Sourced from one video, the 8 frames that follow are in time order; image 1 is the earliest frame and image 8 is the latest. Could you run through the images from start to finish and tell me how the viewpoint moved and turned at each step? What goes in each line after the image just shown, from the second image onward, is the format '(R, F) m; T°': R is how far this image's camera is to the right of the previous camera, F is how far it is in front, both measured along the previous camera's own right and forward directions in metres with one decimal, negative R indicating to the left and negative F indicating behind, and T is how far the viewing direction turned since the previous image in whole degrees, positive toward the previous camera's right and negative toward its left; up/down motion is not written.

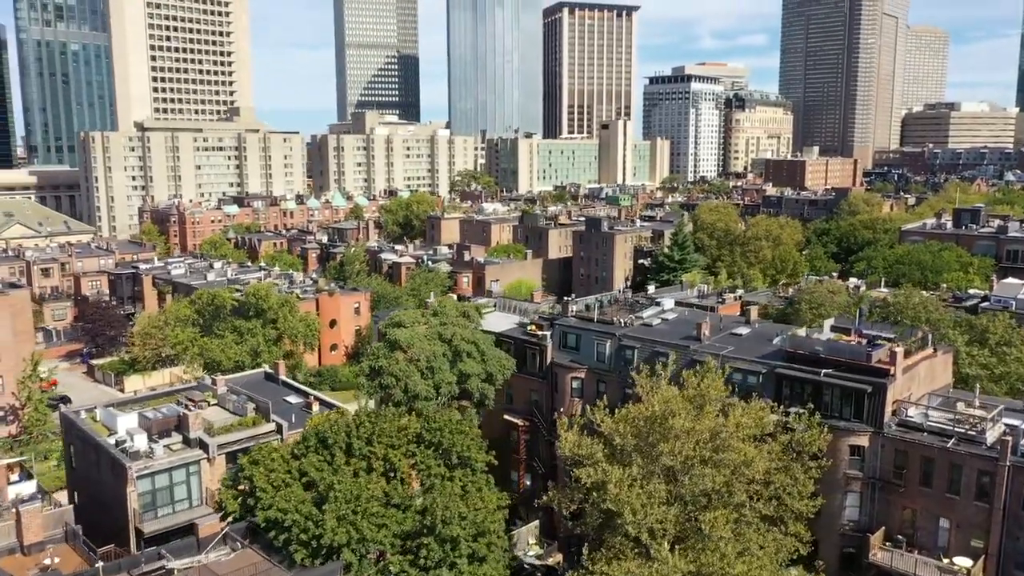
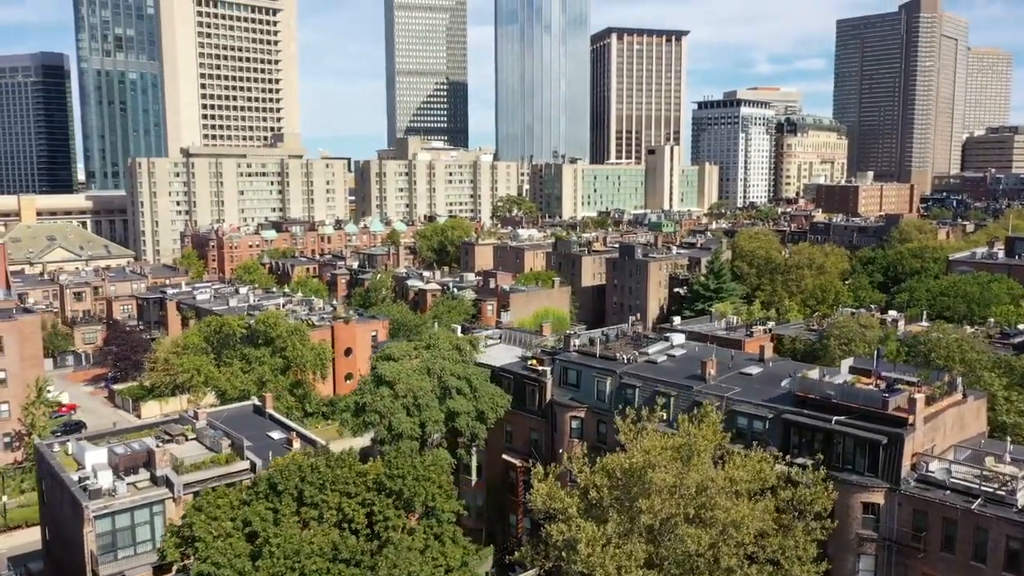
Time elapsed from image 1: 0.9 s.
(+2.6, +2.4) m; -4°
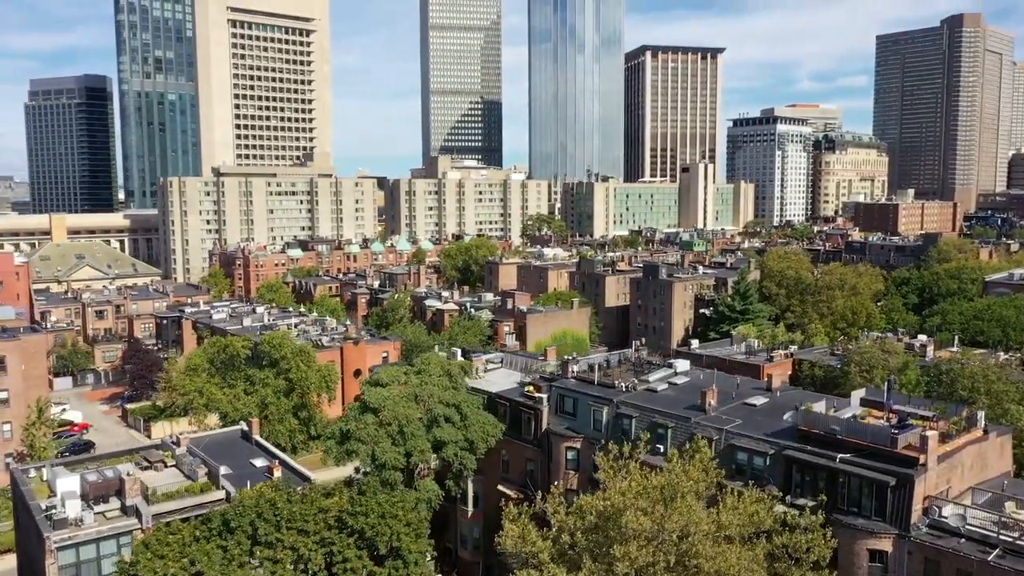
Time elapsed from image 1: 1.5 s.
(+2.0, +1.8) m; -3°
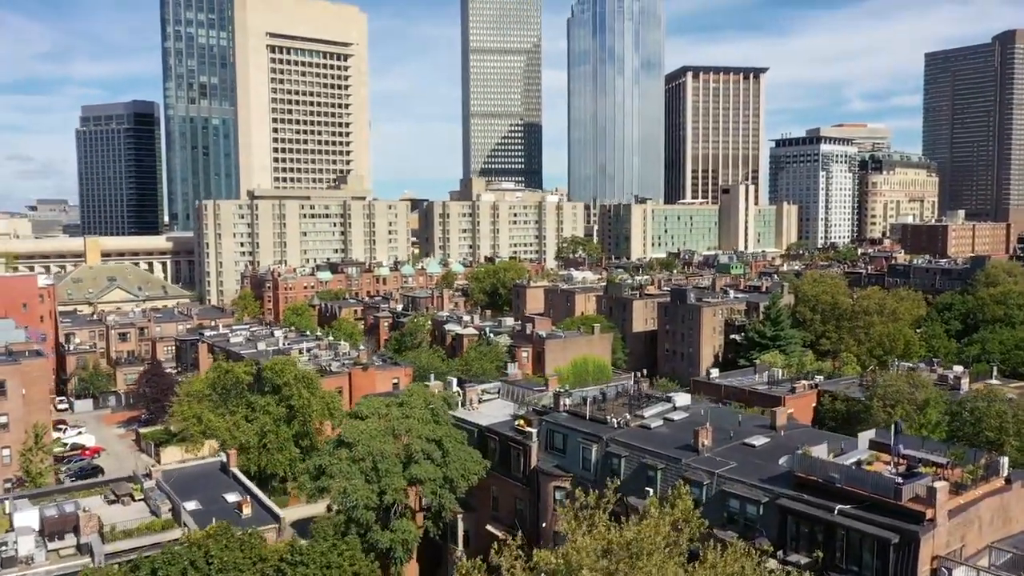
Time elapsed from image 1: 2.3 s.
(+2.5, +2.2) m; -3°
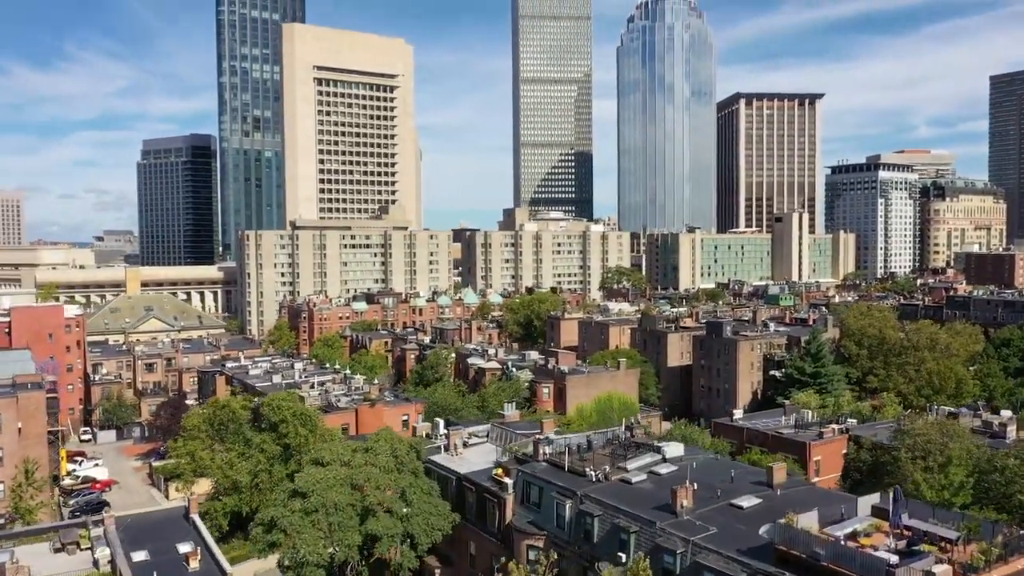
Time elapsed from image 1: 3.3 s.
(+3.3, +3.0) m; -4°
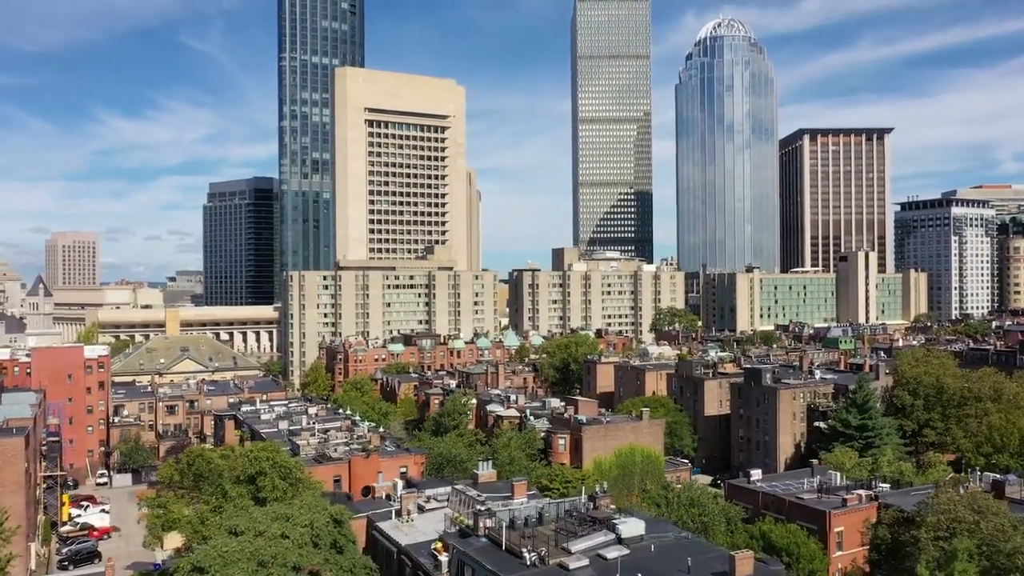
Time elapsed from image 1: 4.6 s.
(+4.6, +4.1) m; -5°
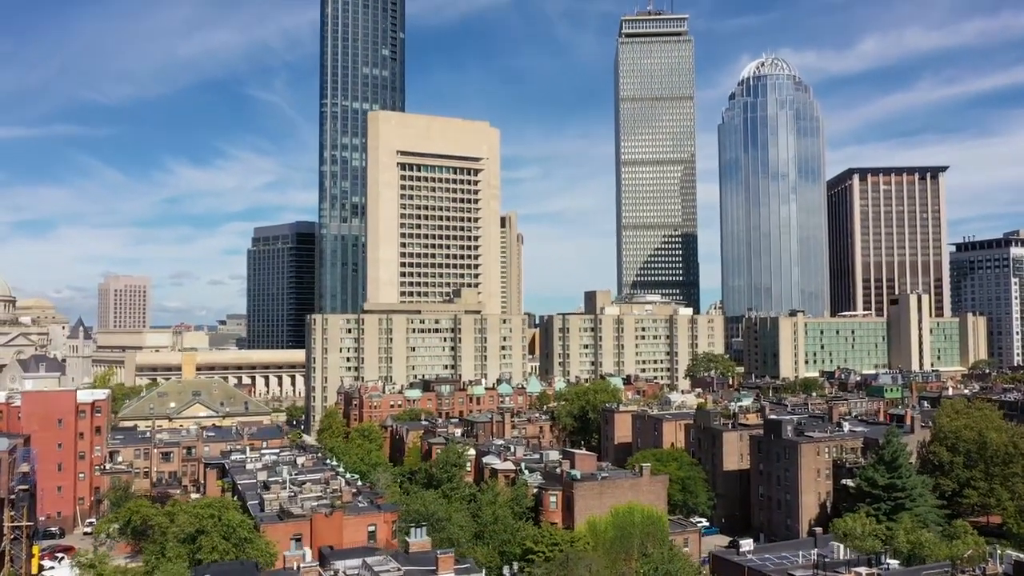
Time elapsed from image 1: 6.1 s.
(+5.1, +4.6) m; -4°
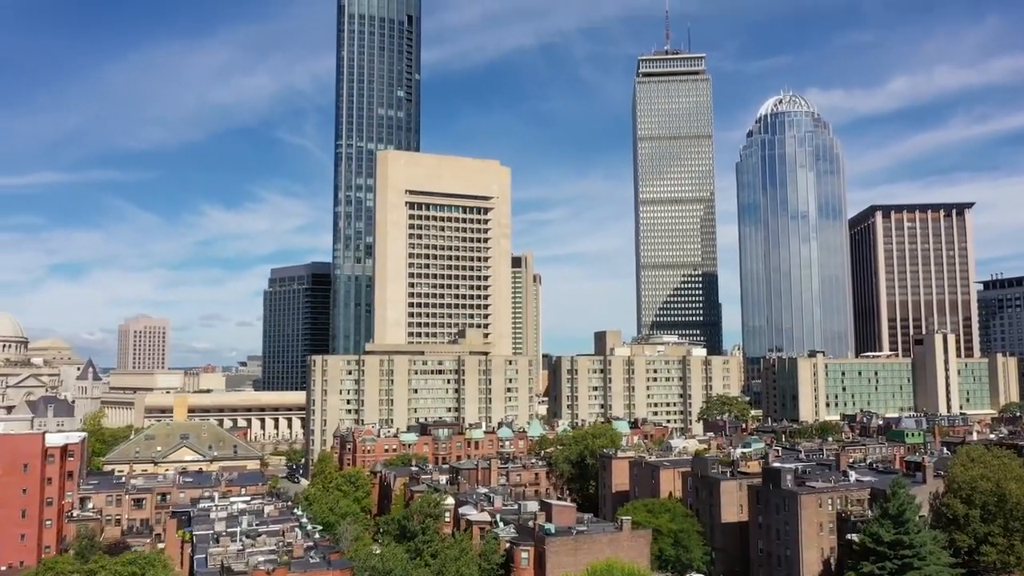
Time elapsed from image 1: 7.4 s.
(+4.2, +4.0) m; -2°
